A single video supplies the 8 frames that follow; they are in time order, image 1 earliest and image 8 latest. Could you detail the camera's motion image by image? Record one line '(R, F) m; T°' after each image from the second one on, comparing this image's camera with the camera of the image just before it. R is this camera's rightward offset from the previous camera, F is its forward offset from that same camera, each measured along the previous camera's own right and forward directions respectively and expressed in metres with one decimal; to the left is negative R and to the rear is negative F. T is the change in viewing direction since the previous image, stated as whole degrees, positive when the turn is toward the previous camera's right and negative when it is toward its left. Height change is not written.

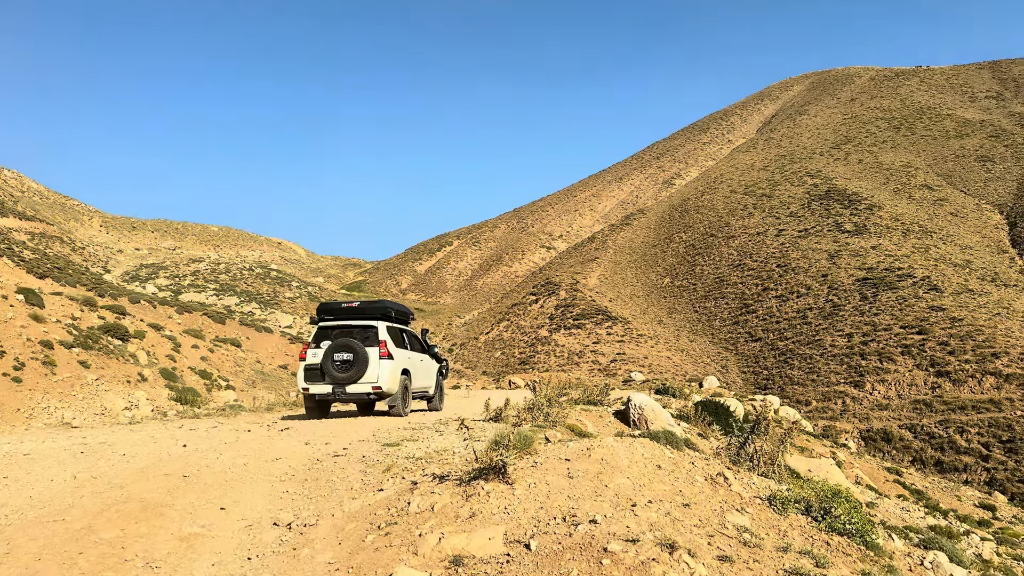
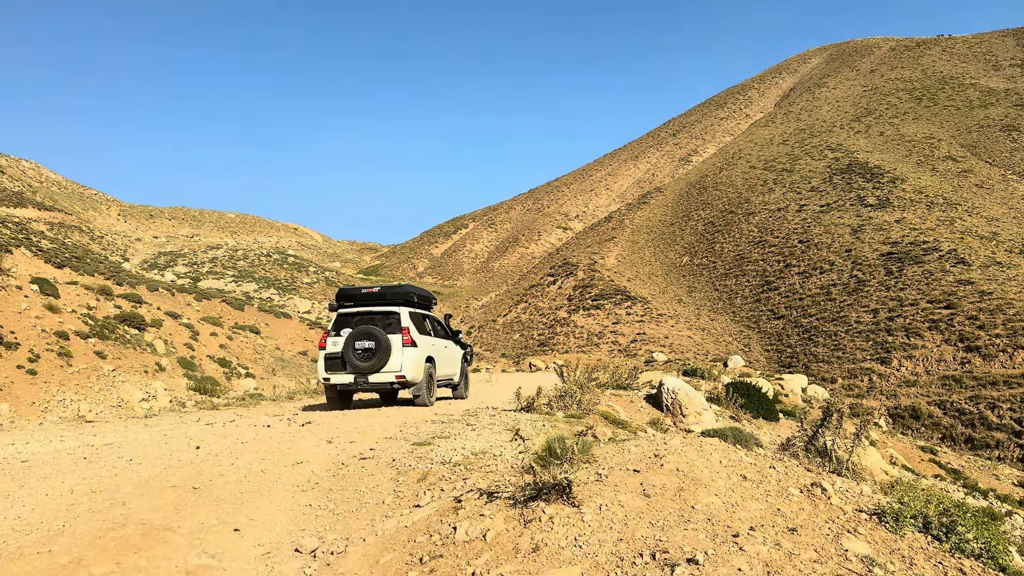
(-0.1, +0.5) m; -1°
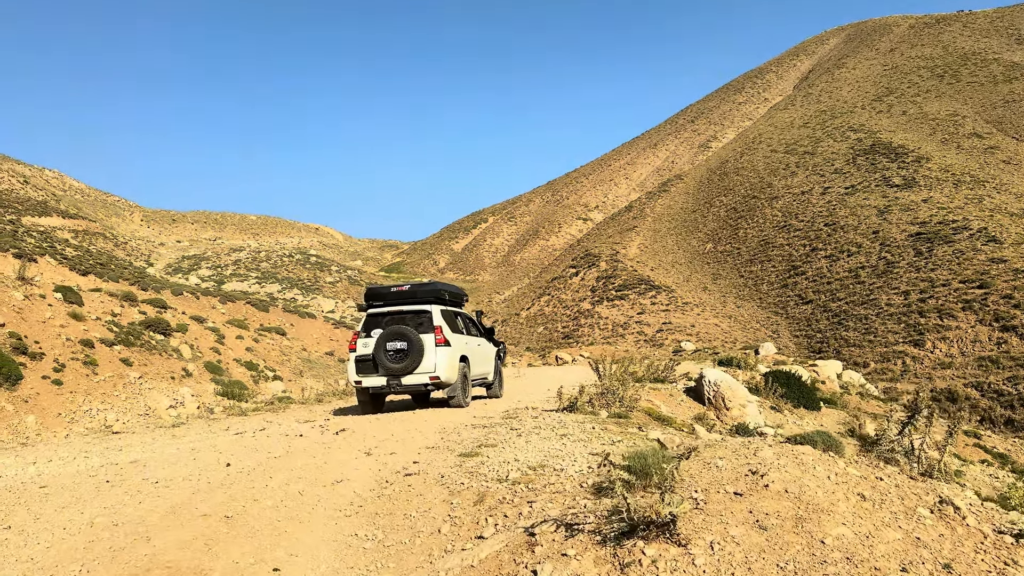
(-0.2, +0.4) m; -1°
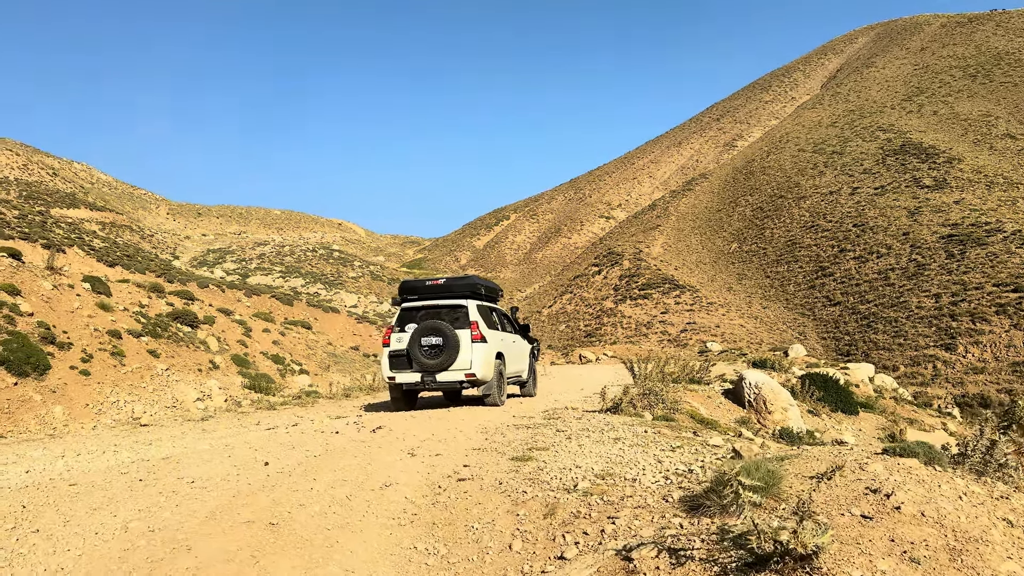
(-0.2, +0.3) m; -1°
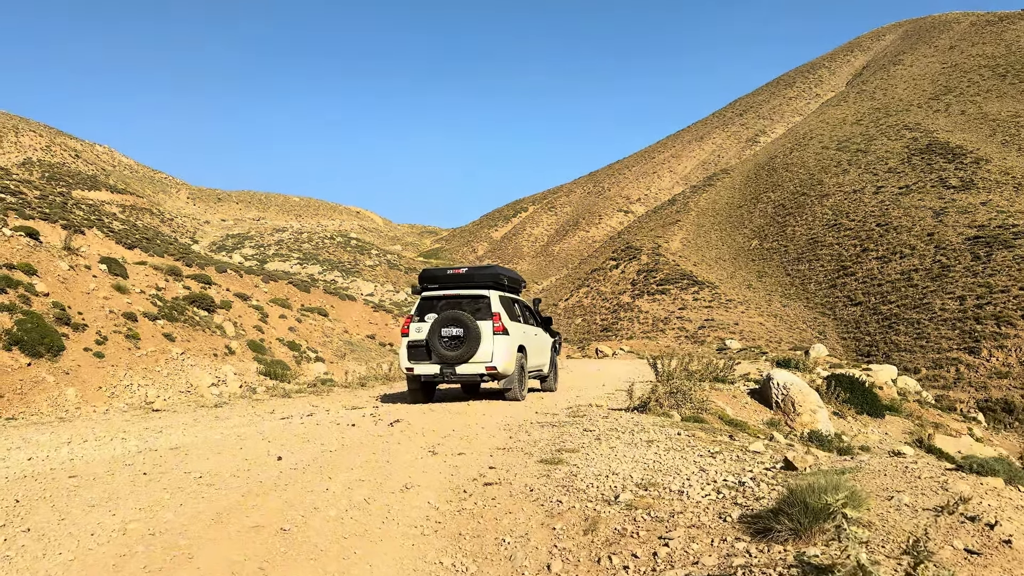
(-0.1, +0.3) m; -1°
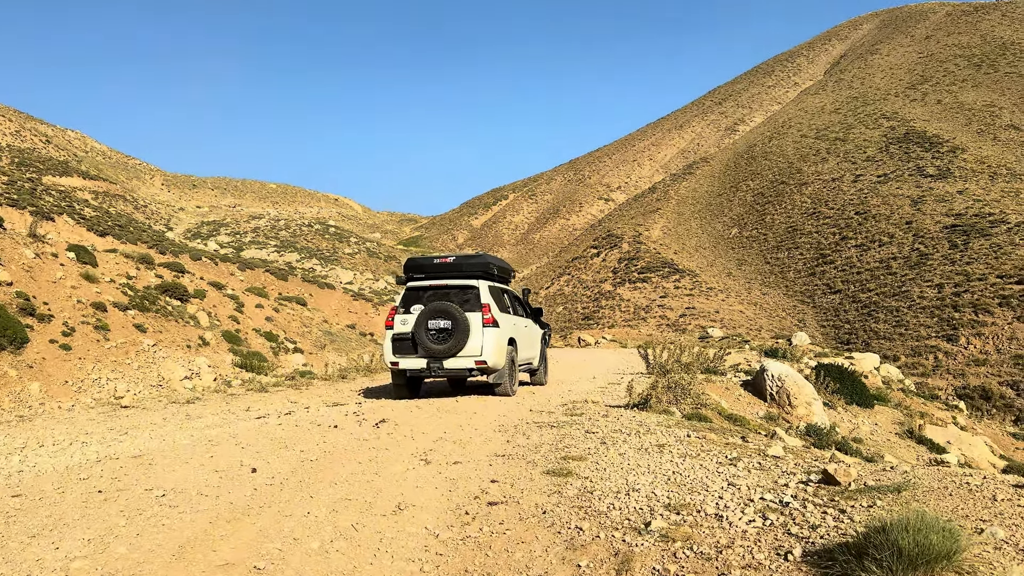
(-0.1, +0.4) m; +1°
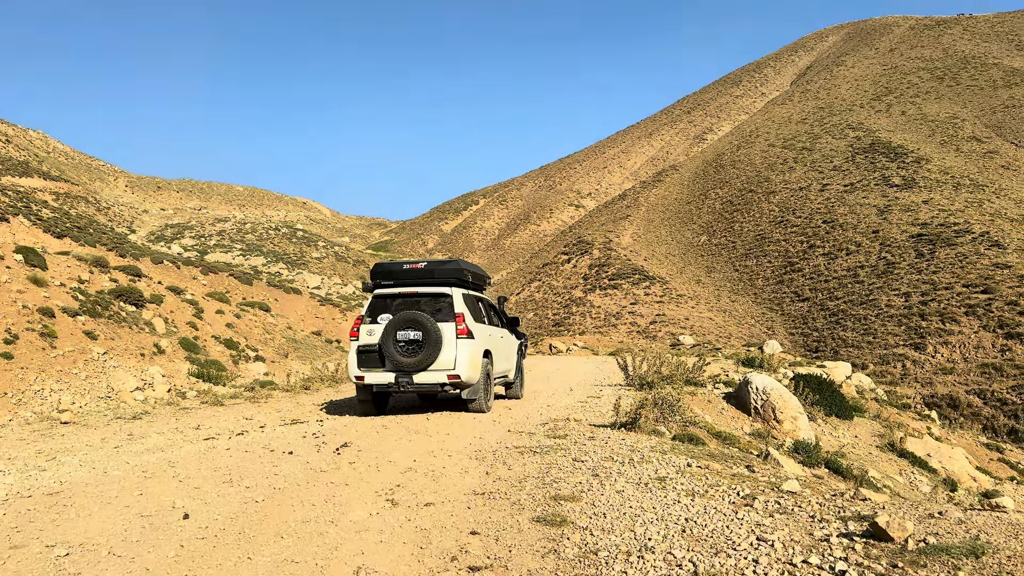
(-0.1, +0.6) m; +2°
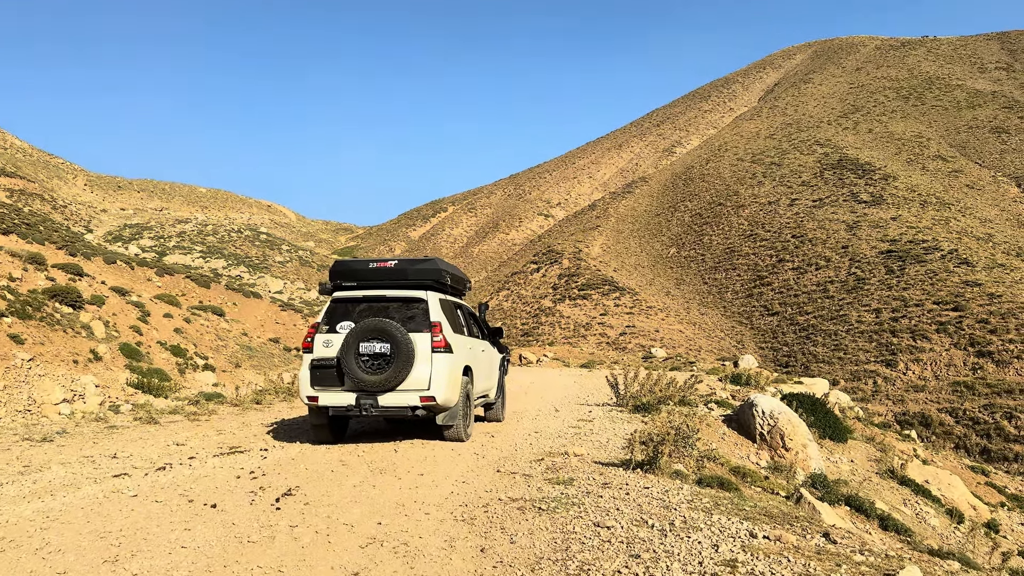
(-0.2, +1.2) m; +2°
